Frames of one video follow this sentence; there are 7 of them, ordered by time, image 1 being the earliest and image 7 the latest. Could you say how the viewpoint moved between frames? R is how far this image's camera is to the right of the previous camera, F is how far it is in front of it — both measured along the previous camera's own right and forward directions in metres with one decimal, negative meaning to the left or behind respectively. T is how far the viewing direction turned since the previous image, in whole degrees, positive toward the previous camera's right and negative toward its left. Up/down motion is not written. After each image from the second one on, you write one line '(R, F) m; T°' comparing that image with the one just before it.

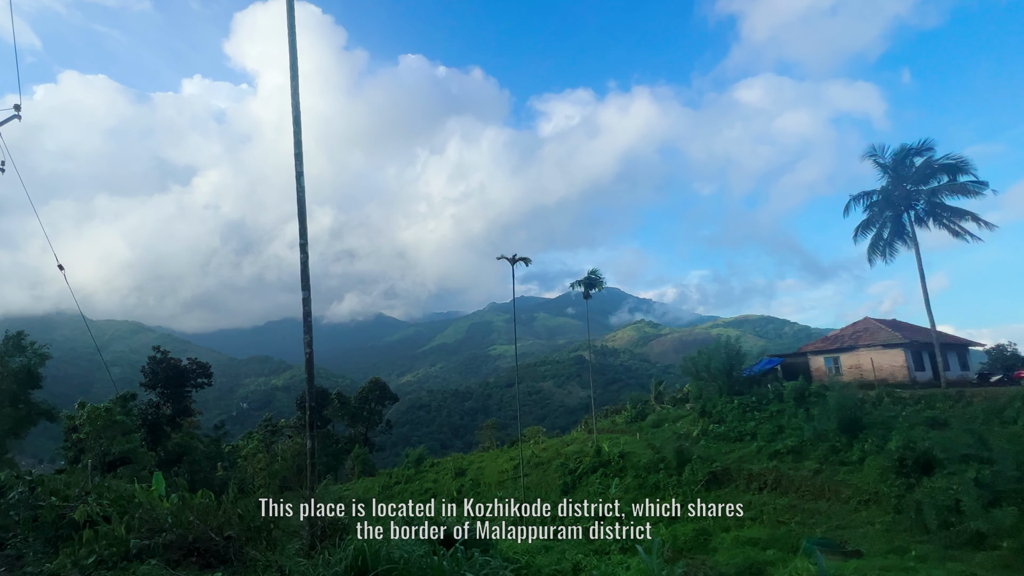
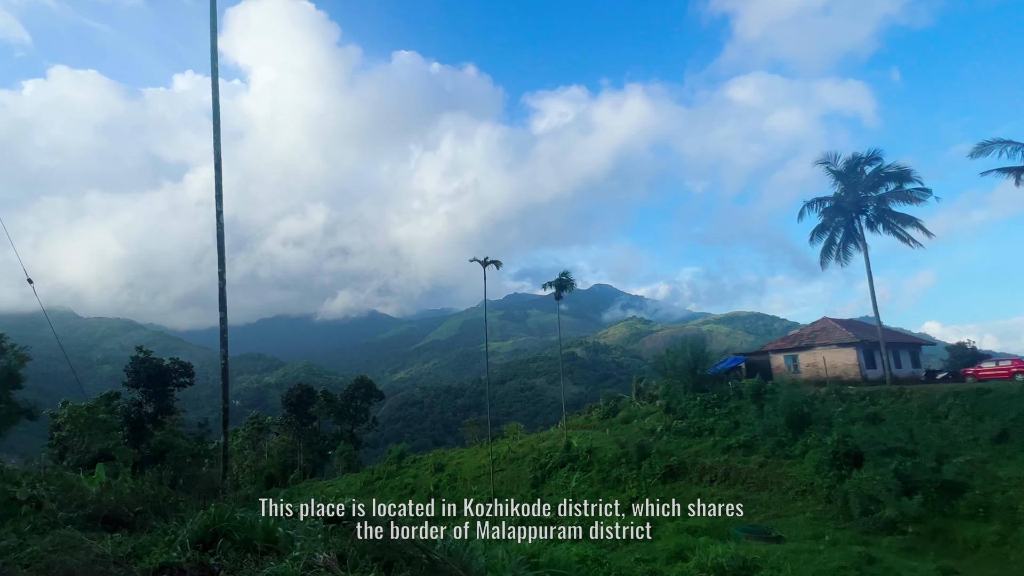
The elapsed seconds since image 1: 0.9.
(+1.0, -0.8) m; +1°
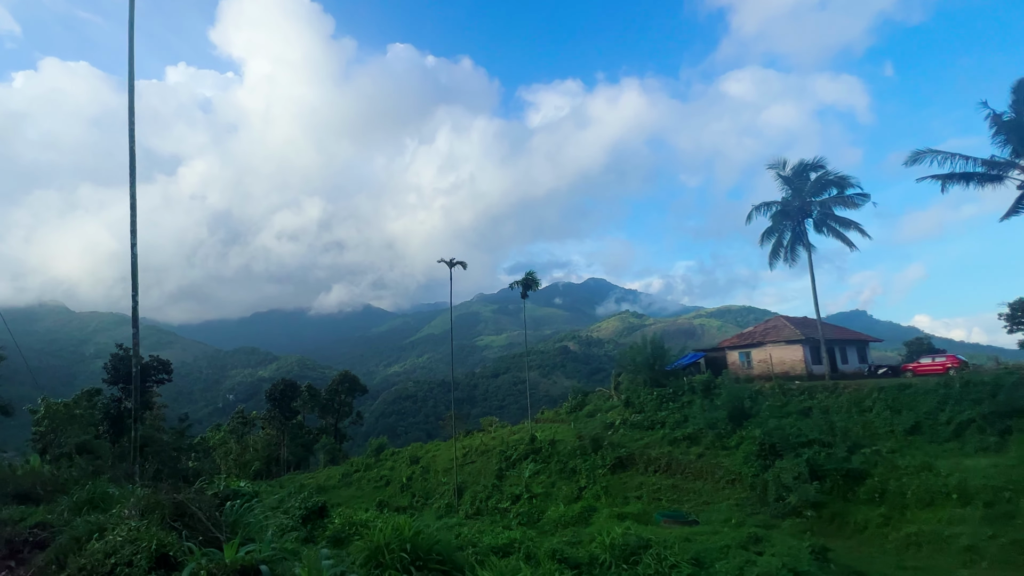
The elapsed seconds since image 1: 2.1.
(+1.4, -1.0) m; 0°
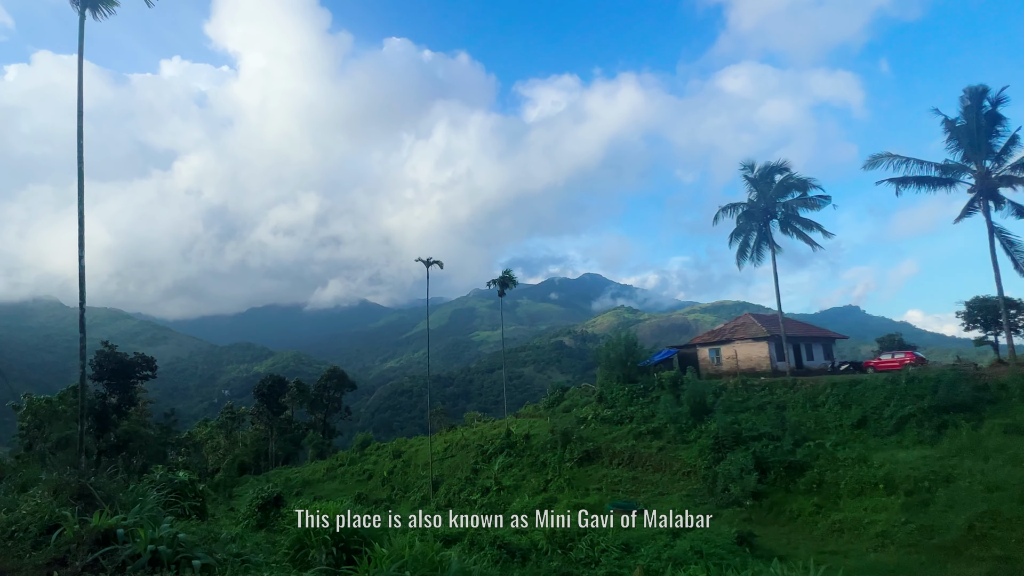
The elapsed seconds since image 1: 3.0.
(+1.0, -0.6) m; 0°
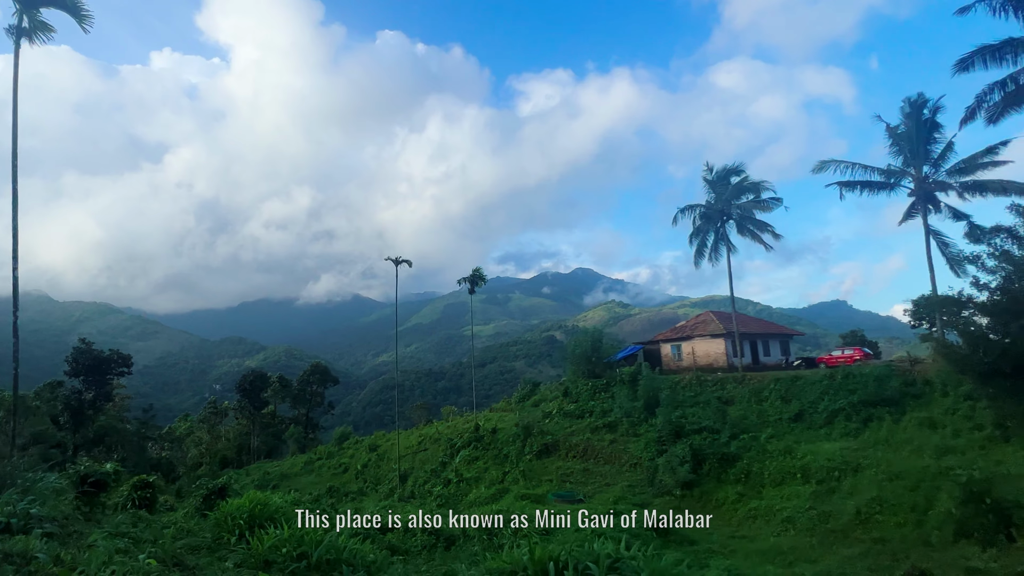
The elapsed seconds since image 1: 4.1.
(+1.3, -0.7) m; +1°
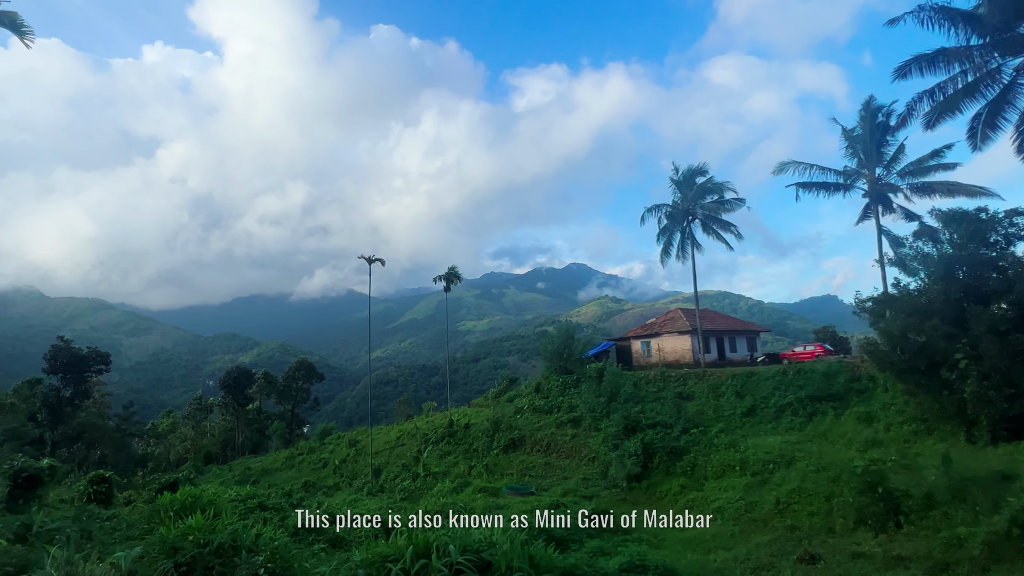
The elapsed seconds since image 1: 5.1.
(+1.1, -0.5) m; 0°
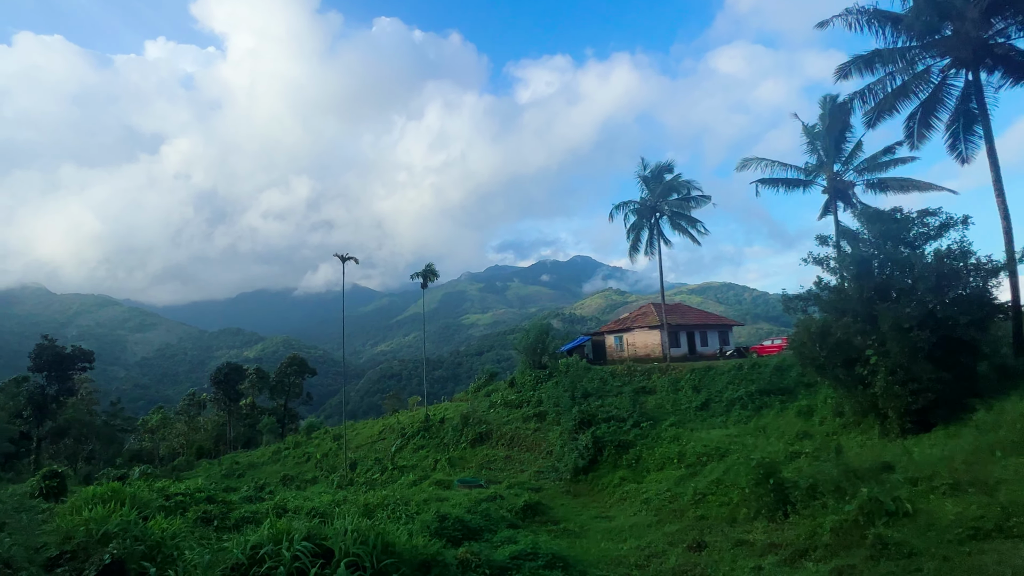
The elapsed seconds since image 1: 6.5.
(+1.6, -0.4) m; -1°
